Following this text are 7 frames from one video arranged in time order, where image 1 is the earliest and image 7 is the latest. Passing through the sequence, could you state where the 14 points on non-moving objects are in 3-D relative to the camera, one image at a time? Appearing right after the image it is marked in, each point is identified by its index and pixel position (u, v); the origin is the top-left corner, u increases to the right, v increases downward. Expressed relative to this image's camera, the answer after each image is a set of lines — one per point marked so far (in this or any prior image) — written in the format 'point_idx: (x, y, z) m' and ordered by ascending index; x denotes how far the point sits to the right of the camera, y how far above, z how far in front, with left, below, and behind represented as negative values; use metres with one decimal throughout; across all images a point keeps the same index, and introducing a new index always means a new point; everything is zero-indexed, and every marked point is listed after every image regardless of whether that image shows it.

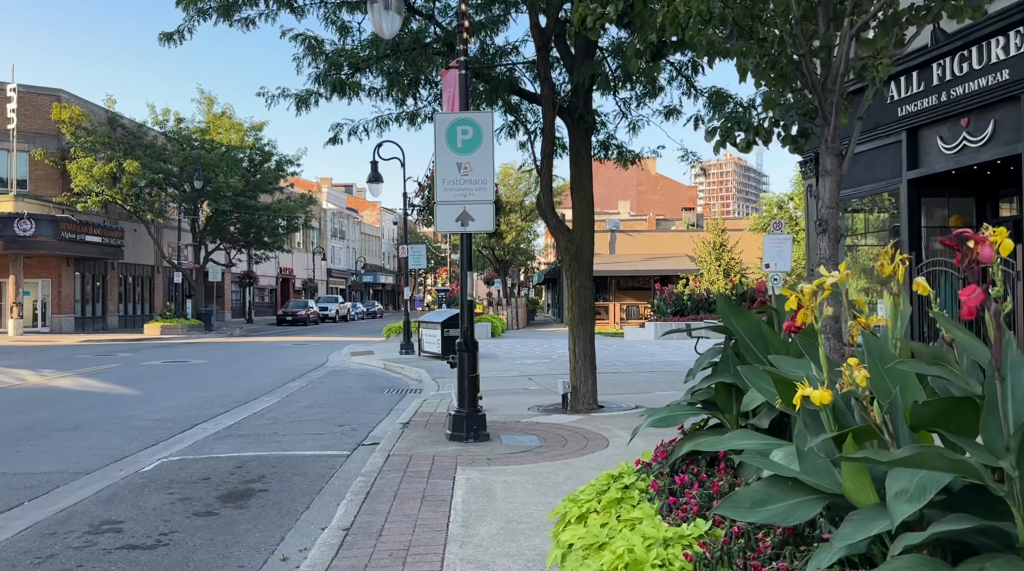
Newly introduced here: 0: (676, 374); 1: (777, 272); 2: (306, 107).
0: (+3.1, -1.7, +16.0) m
1: (+5.7, +0.3, +18.2) m
2: (-2.7, +2.4, +11.3) m
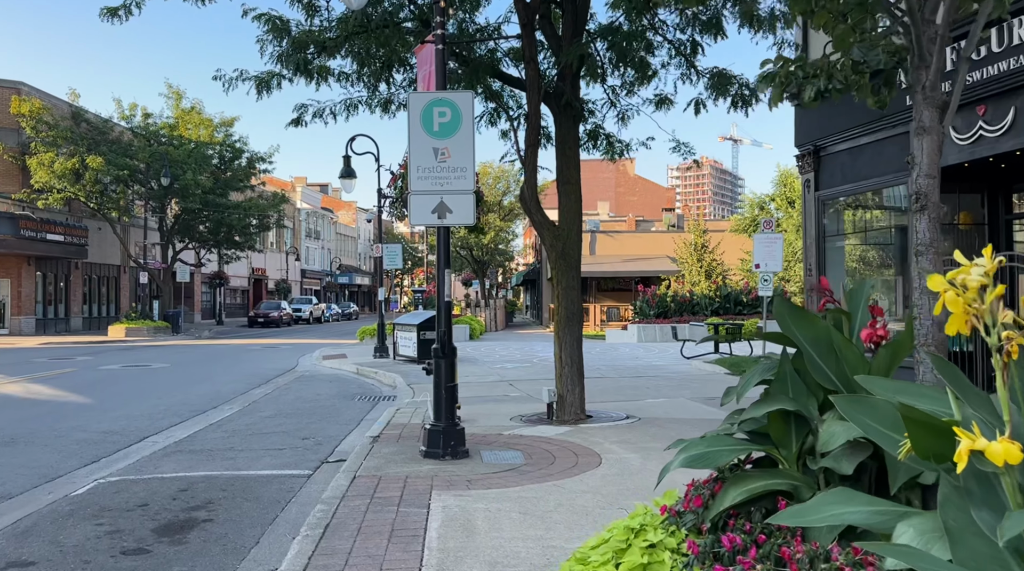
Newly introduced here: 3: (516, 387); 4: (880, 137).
0: (+2.8, -1.7, +15.2) m
1: (+5.3, +0.3, +17.4) m
2: (-3.0, +2.4, +10.3) m
3: (+0.1, -1.8, +15.0) m
4: (+4.9, +2.0, +11.3) m
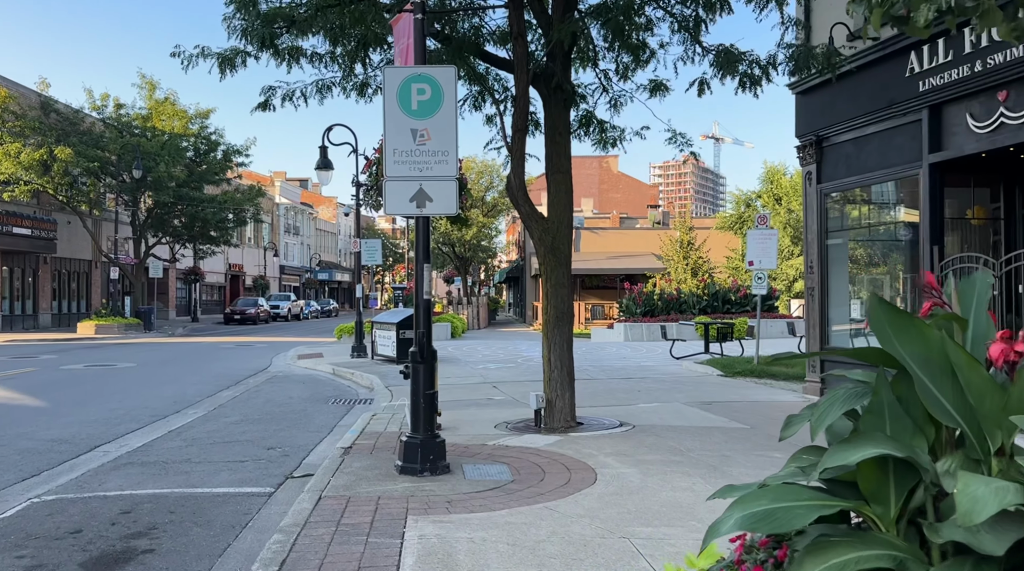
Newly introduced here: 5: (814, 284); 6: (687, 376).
0: (+2.5, -1.6, +14.5) m
1: (+4.9, +0.3, +16.8) m
2: (-3.1, +2.4, +9.5) m
3: (-0.2, -1.7, +14.3) m
4: (+4.7, +2.0, +10.6) m
5: (+4.3, 0.0, +12.1) m
6: (+3.2, -1.6, +15.5) m
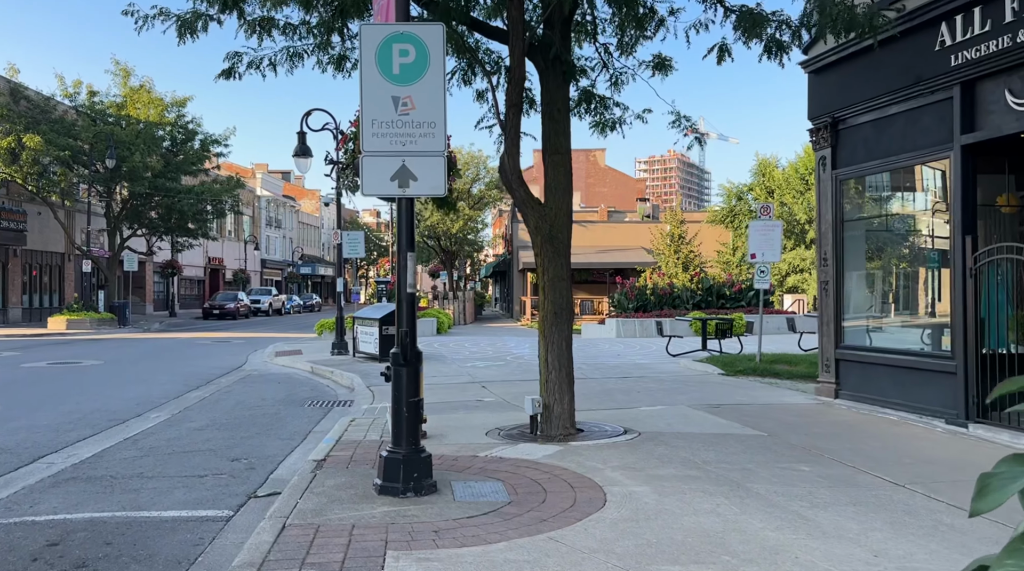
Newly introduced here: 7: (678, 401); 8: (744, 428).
0: (+2.3, -1.5, +13.6) m
1: (+4.7, +0.4, +15.9) m
2: (-3.2, +2.5, +8.5) m
3: (-0.4, -1.6, +13.3) m
4: (+4.6, +2.1, +9.7) m
5: (+4.2, +0.1, +11.2) m
6: (+3.0, -1.5, +14.6) m
7: (+2.2, -1.5, +11.0) m
8: (+2.4, -1.5, +8.9) m
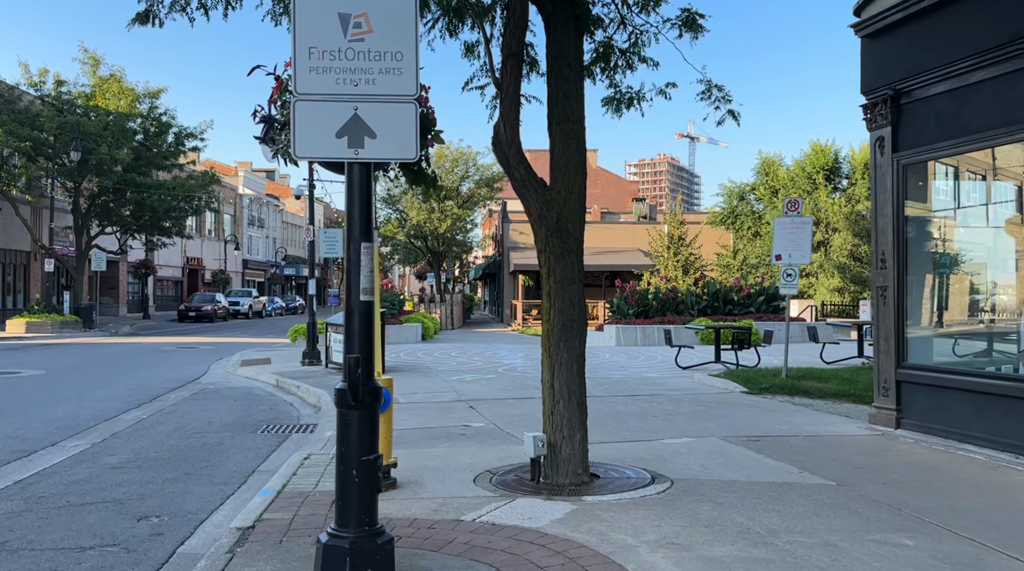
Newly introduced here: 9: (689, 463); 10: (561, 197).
0: (+2.2, -1.6, +11.7) m
1: (+4.6, +0.3, +14.1) m
2: (-3.2, +2.5, +6.5) m
3: (-0.5, -1.7, +11.4) m
4: (+4.6, +2.0, +7.9) m
5: (+4.1, 0.0, +9.3) m
6: (+2.9, -1.6, +12.7) m
7: (+2.1, -1.6, +9.1) m
8: (+2.4, -1.5, +7.0) m
9: (+1.6, -1.6, +7.5) m
10: (+0.4, +0.7, +6.8) m
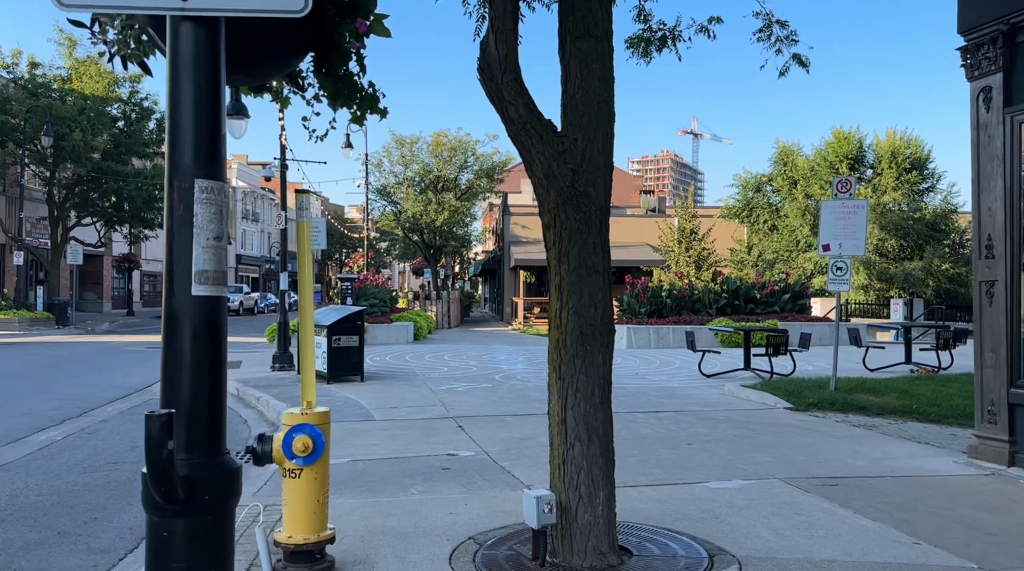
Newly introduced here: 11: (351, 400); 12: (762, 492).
0: (+2.2, -1.5, +9.6) m
1: (+4.6, +0.4, +11.9) m
2: (-3.2, +2.6, +4.4) m
3: (-0.5, -1.6, +9.3) m
4: (+4.6, +2.0, +5.7) m
5: (+4.1, +0.1, +7.2) m
6: (+2.9, -1.5, +10.6) m
7: (+2.1, -1.5, +7.0) m
8: (+2.4, -1.5, +4.9) m
9: (+1.5, -1.5, +5.4) m
10: (+0.4, +0.8, +4.6) m
11: (-2.2, -1.6, +11.5) m
12: (+1.8, -1.5, +6.3) m
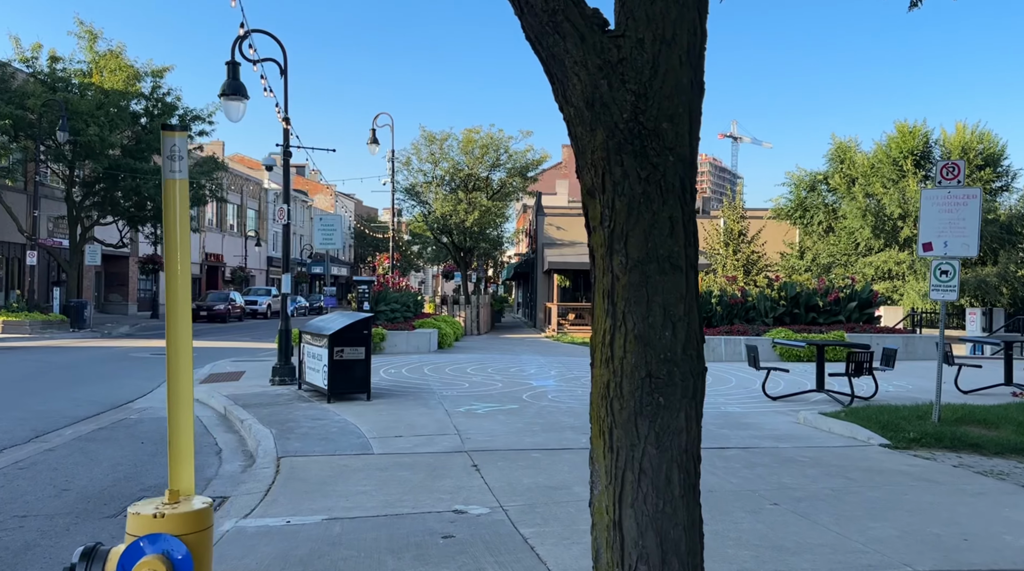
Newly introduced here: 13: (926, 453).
0: (+2.4, -1.6, +7.5) m
1: (+5.0, +0.3, +9.8) m
2: (-3.2, +2.6, +2.6) m
3: (-0.3, -1.7, +7.3) m
4: (+4.7, +2.0, +3.6) m
5: (+4.3, 0.0, +5.1) m
6: (+3.2, -1.6, +8.5) m
7: (+2.2, -1.5, +4.9) m
8: (+2.4, -1.5, +2.8) m
9: (+1.6, -1.5, +3.4) m
10: (+0.4, +0.7, +2.7) m
11: (-1.9, -1.6, +9.7) m
12: (+2.0, -1.6, +4.3) m
13: (+4.1, -1.7, +8.5) m
